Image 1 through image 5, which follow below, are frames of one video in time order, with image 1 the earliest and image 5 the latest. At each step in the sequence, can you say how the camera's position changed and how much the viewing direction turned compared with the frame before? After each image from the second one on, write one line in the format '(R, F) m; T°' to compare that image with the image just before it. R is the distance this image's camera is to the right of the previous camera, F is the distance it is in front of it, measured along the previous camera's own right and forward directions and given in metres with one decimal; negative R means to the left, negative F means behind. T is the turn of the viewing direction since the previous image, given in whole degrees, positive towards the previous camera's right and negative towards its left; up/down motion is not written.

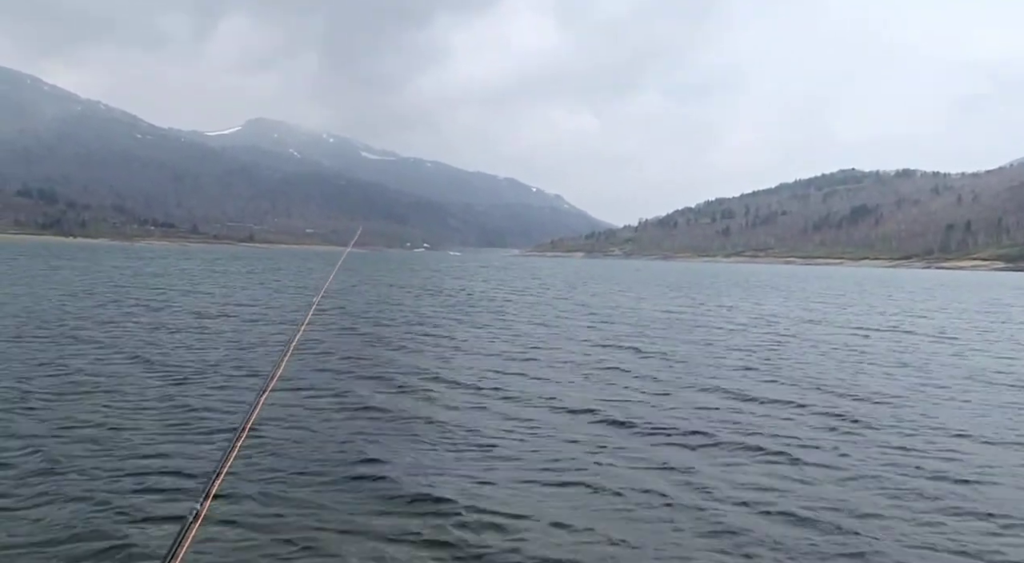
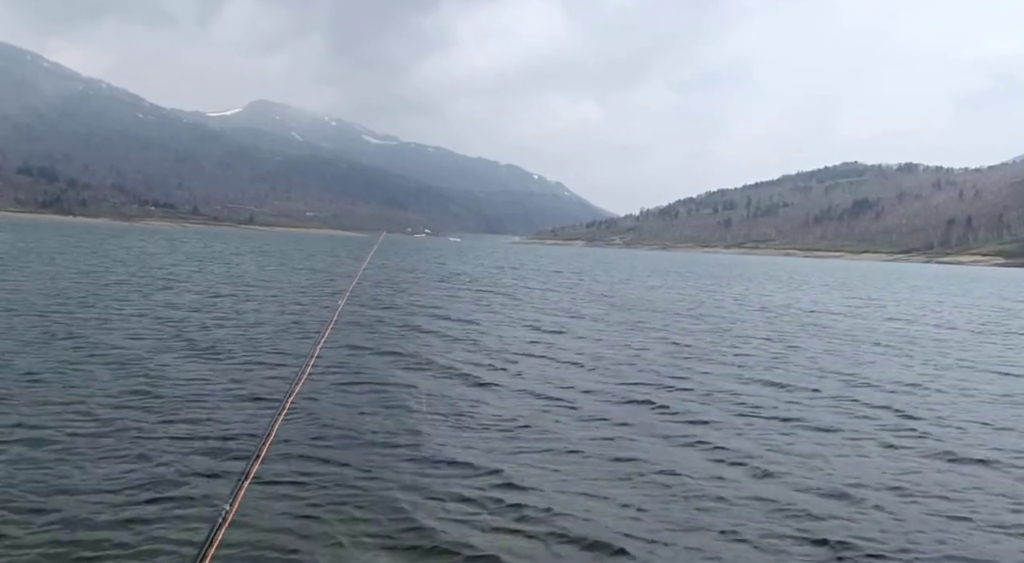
(-0.3, +0.8) m; 0°
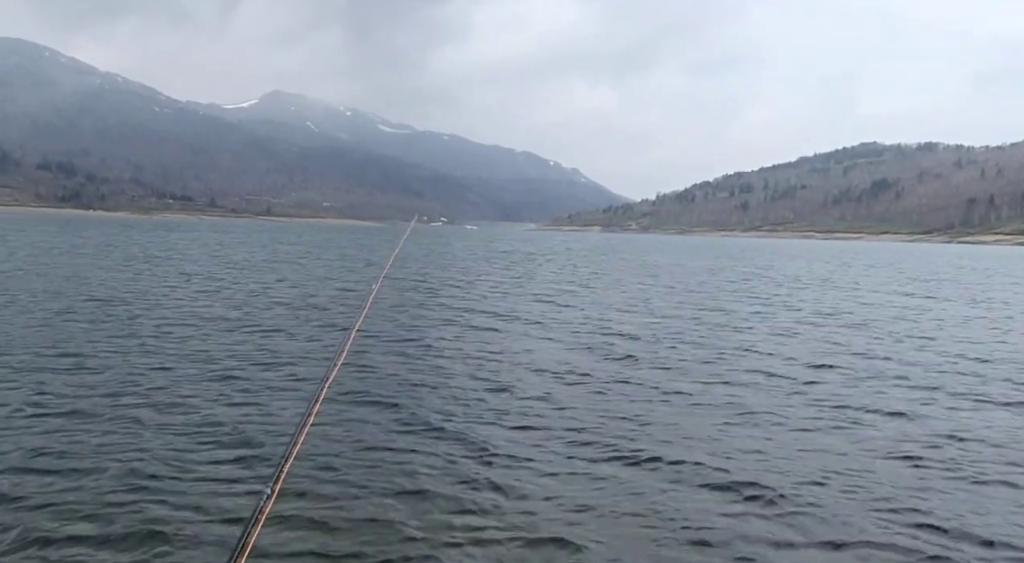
(+0.1, -0.2) m; -1°
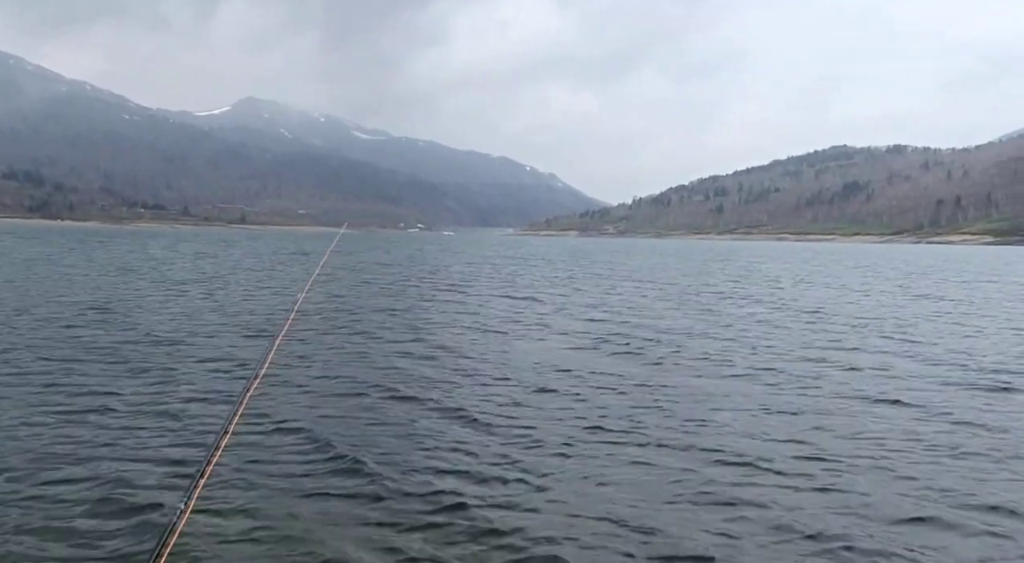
(-1.0, +2.6) m; +1°
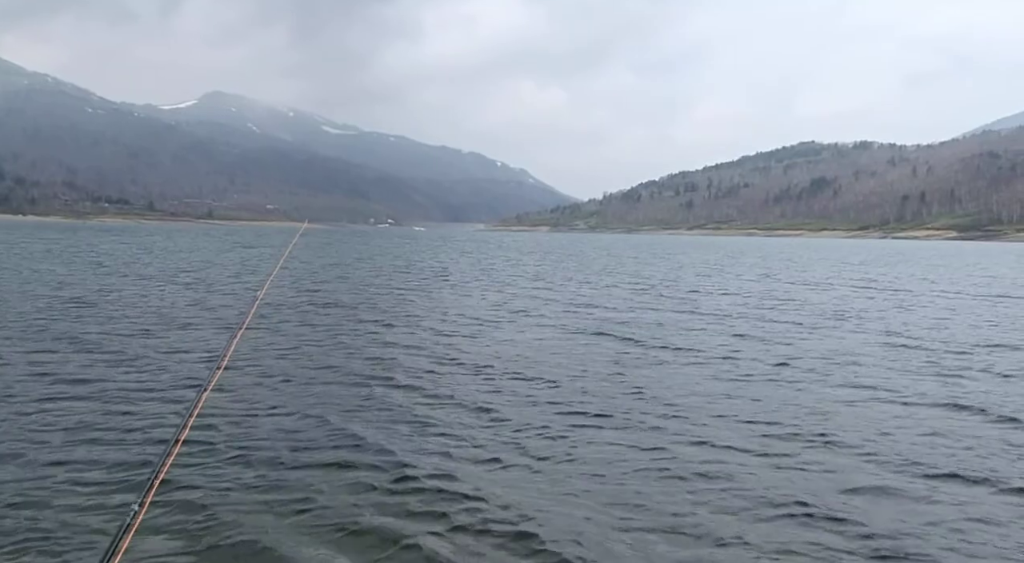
(+0.2, +0.2) m; +2°
